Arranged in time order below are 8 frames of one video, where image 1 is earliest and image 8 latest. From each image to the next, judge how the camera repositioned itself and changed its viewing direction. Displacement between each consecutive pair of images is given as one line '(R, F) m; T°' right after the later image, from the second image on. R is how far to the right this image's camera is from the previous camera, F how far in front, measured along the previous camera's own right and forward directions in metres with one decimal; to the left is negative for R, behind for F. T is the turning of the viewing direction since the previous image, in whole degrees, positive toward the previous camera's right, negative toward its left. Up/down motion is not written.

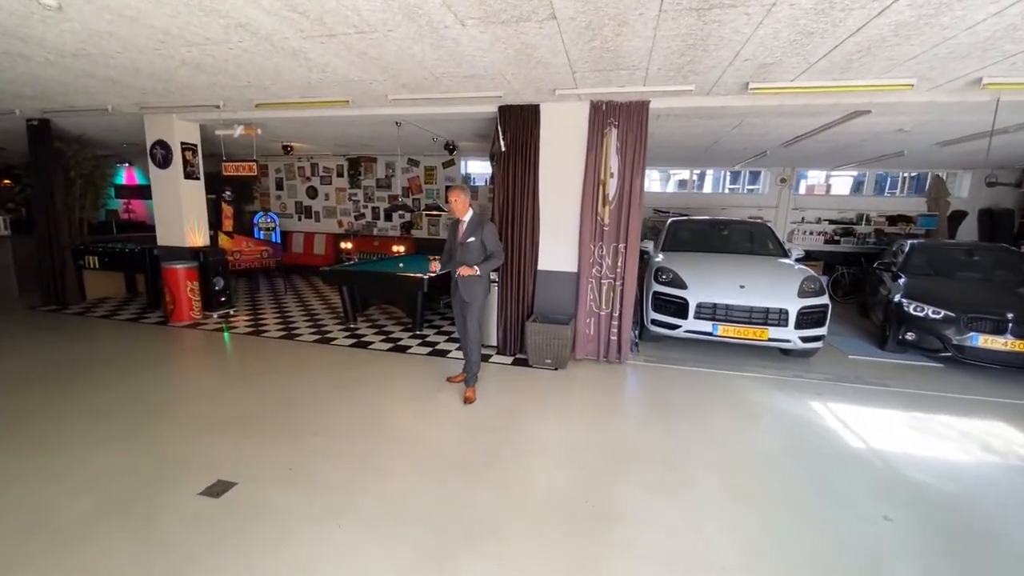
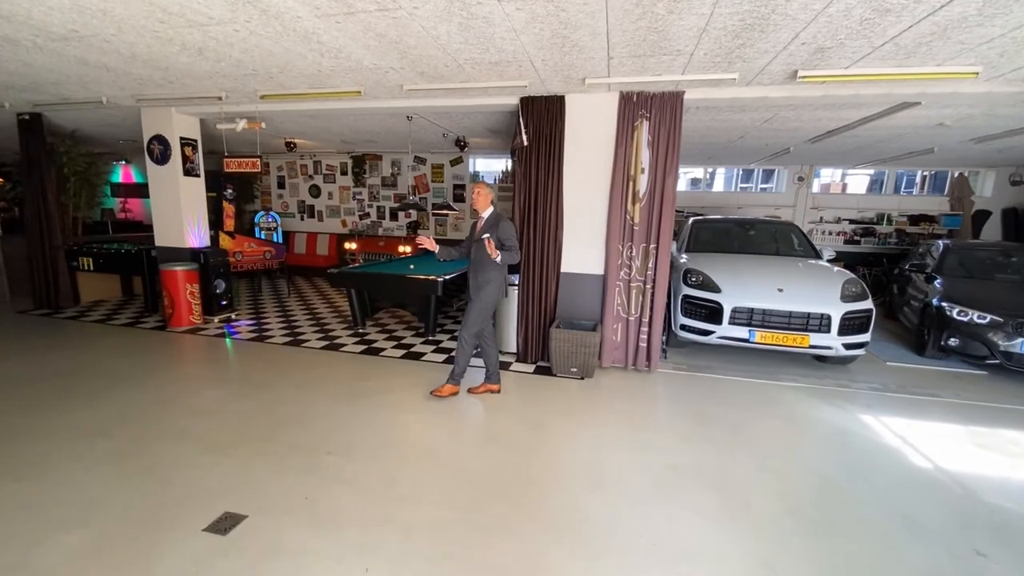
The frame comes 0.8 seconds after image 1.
(-0.2, +0.3) m; 0°
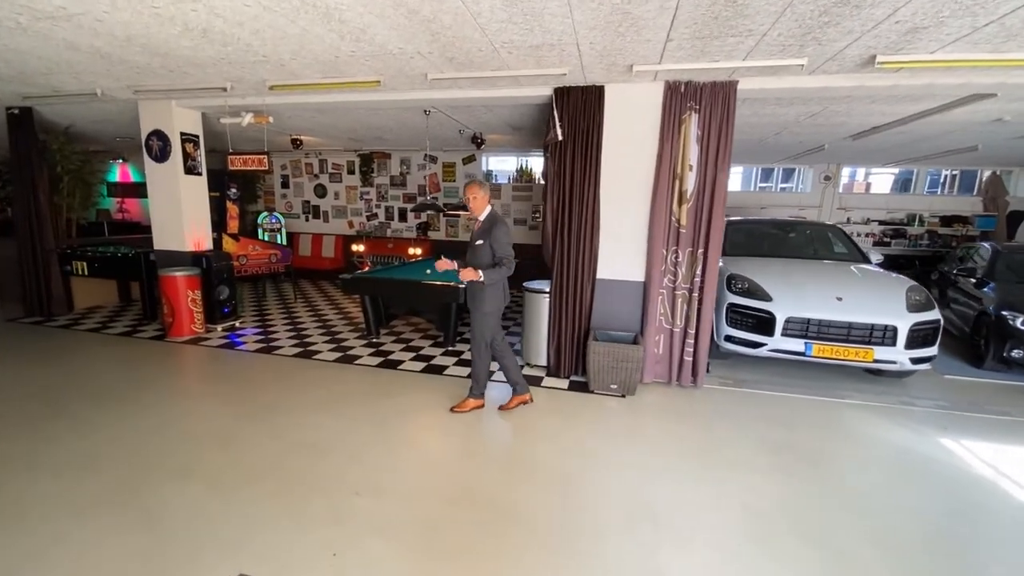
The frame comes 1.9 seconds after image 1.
(-0.3, +0.3) m; 0°
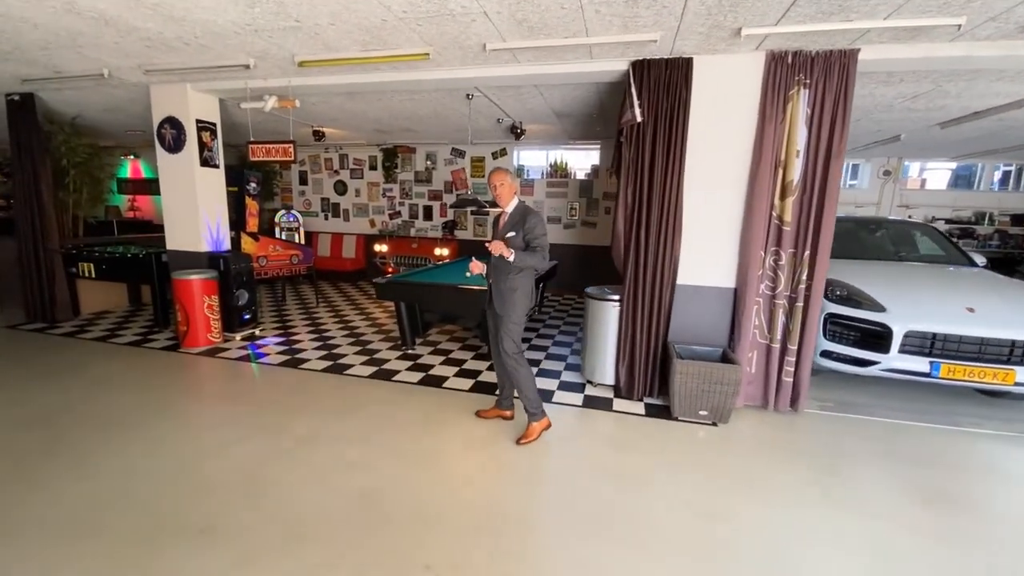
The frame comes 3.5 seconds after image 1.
(-0.4, +0.5) m; -1°
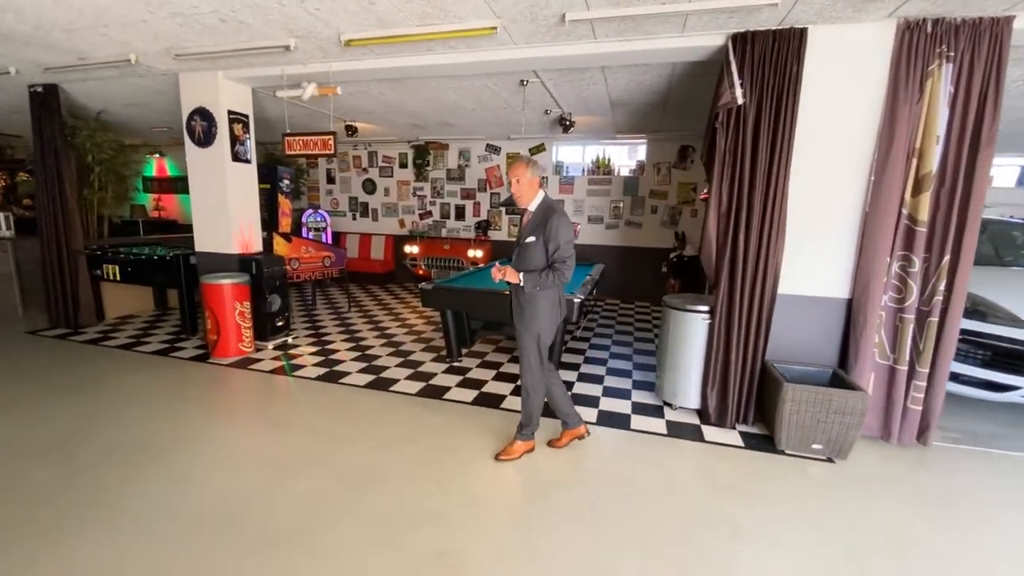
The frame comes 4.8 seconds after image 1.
(-0.4, +0.4) m; -2°
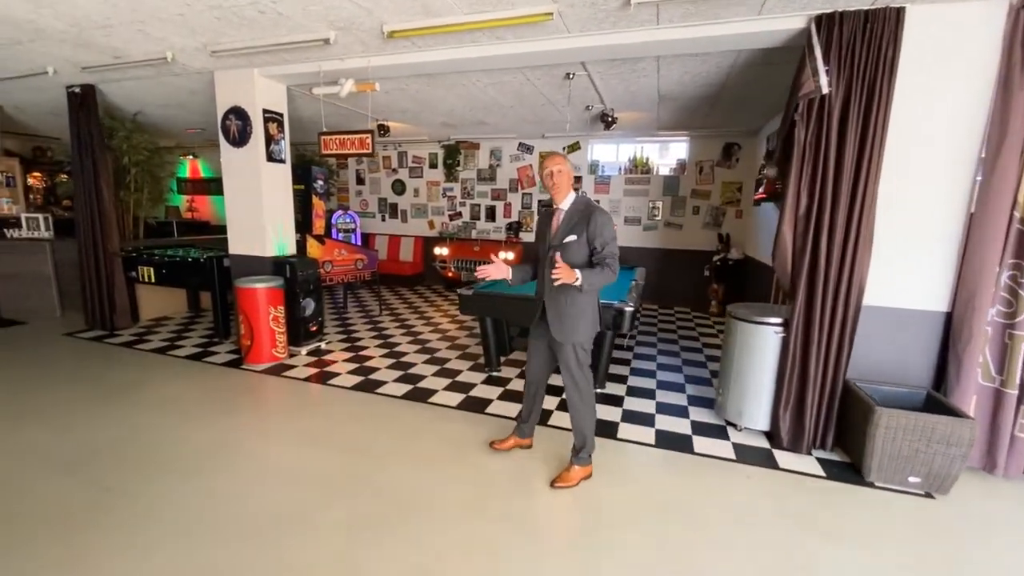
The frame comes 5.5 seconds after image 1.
(-0.2, +0.2) m; -3°
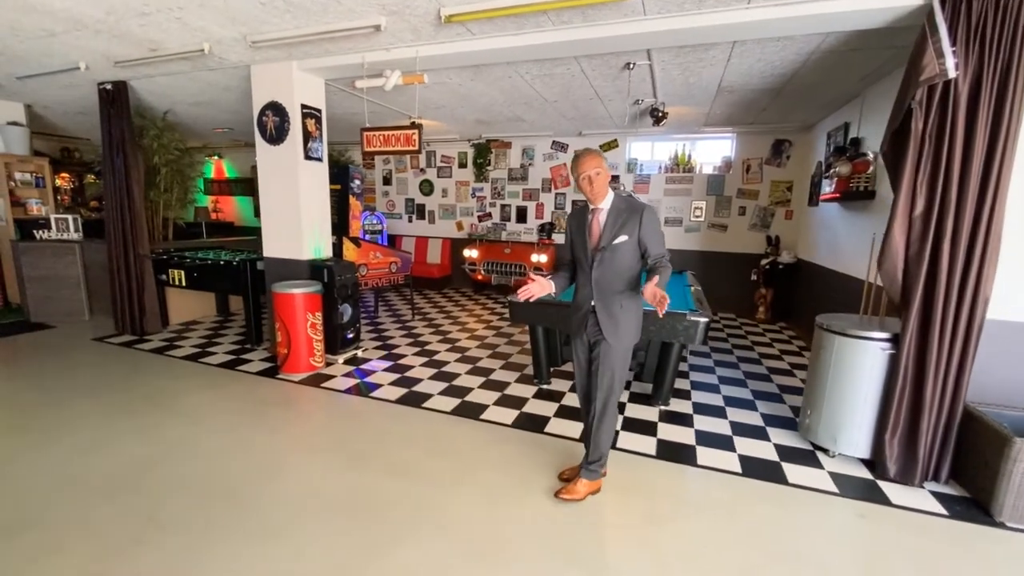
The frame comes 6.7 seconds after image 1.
(-0.3, +0.2) m; -2°
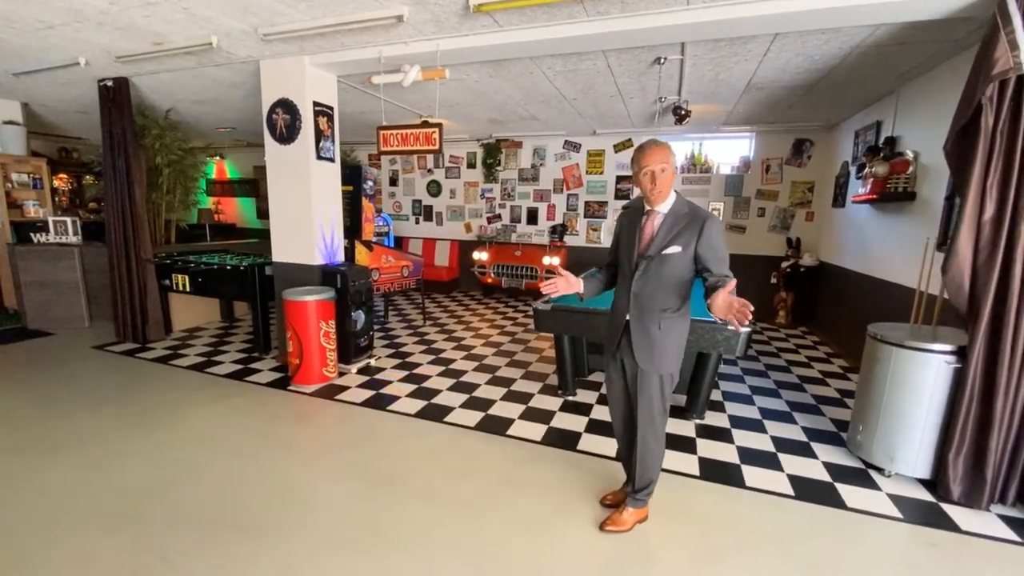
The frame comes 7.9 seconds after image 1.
(-0.2, +0.2) m; 0°
